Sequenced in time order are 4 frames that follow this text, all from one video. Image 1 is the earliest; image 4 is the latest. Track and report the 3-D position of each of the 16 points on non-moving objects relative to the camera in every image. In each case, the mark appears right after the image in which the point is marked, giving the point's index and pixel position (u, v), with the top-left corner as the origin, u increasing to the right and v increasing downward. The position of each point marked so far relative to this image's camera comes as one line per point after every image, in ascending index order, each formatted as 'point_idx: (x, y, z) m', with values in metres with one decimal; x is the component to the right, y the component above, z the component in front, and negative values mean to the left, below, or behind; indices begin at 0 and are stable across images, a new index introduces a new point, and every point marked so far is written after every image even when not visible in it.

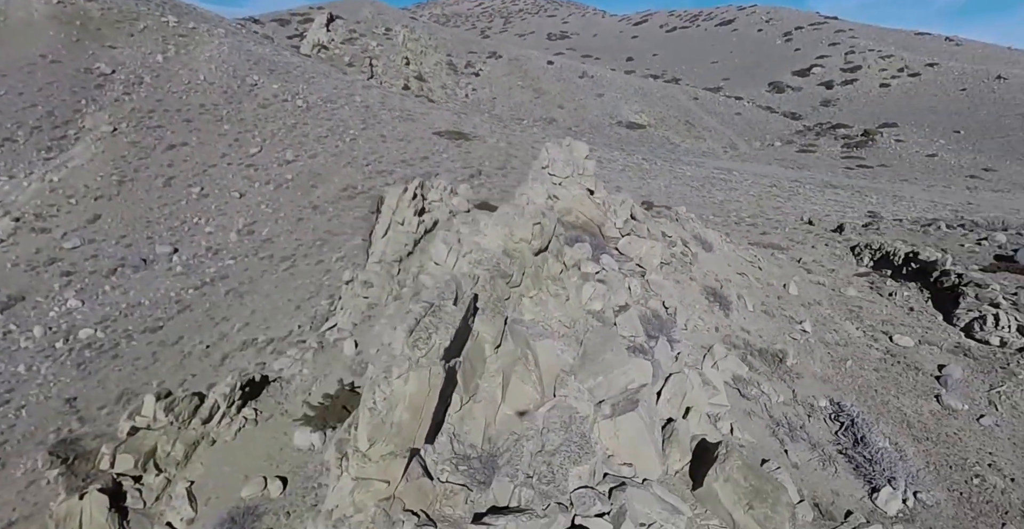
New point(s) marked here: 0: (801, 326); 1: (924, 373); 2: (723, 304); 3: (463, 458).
0: (+5.6, -1.2, +11.5) m
1: (+8.1, -2.0, +11.6) m
2: (+4.1, -0.8, +11.5) m
3: (-0.4, -1.9, +6.0) m
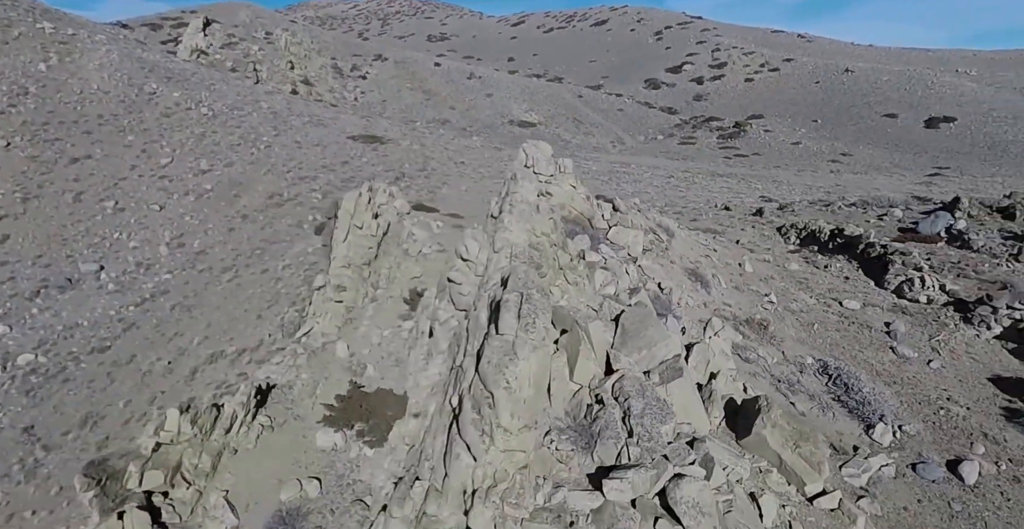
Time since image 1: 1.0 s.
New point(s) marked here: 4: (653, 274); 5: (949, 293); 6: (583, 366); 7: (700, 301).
0: (+5.6, -0.7, +13.0) m
1: (+8.1, -1.4, +13.4) m
2: (+4.1, -0.4, +12.8) m
3: (+0.5, -1.8, +6.6) m
4: (+2.8, -0.2, +11.9) m
5: (+11.6, -0.8, +15.8) m
6: (+0.8, -1.2, +7.2) m
7: (+3.7, -0.7, +11.8) m
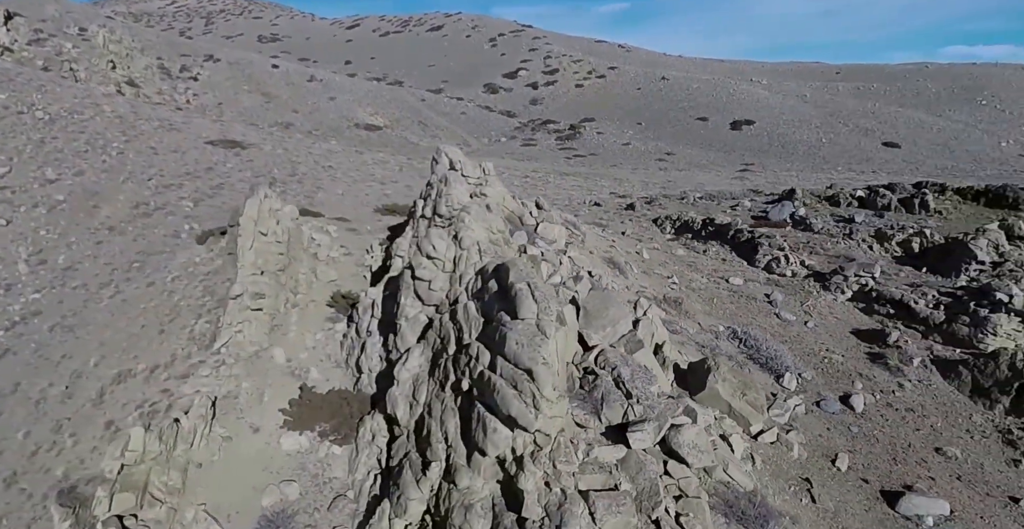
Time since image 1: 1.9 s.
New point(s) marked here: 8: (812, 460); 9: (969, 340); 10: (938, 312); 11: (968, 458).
0: (+4.1, -0.4, +14.9) m
1: (+6.5, -0.9, +15.9) m
2: (+2.7, -0.1, +14.4) m
3: (+0.6, -1.7, +7.6) m
4: (+1.6, 0.0, +13.3) m
5: (+9.3, -0.1, +19.0) m
6: (+0.8, -1.1, +8.3) m
7: (+2.5, -0.5, +13.3) m
8: (+4.6, -3.0, +9.1) m
9: (+10.4, -1.7, +13.6) m
10: (+10.4, -1.2, +14.7) m
11: (+7.4, -3.1, +9.7) m
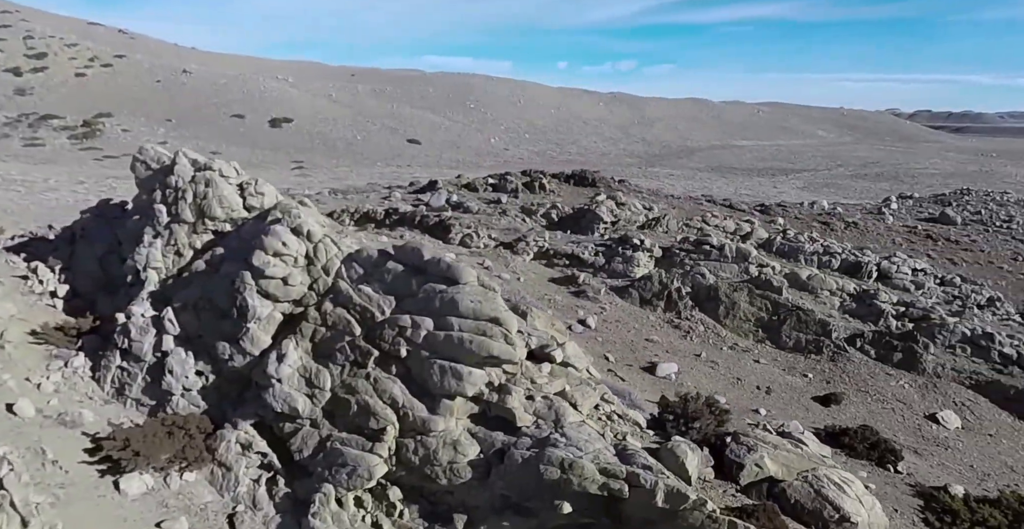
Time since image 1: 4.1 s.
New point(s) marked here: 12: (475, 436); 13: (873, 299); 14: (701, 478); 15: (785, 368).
0: (-2.1, +0.2, +17.3) m
1: (-0.7, 0.0, +19.6) m
2: (-3.0, +0.3, +16.1) m
3: (-0.5, -1.3, +9.4) m
4: (-3.2, +0.4, +14.5) m
5: (-0.4, +1.0, +23.7) m
6: (-0.8, -0.6, +10.0) m
7: (-2.5, 0.0, +15.1) m
8: (+1.9, -2.1, +13.0) m
9: (+3.9, -0.3, +20.0) m
10: (+3.2, +0.2, +20.8) m
11: (+3.9, -1.9, +15.2) m
12: (-0.5, -2.4, +8.3) m
13: (+9.8, -0.9, +16.2) m
14: (+2.6, -3.0, +8.5) m
15: (+6.6, -2.5, +14.5) m
